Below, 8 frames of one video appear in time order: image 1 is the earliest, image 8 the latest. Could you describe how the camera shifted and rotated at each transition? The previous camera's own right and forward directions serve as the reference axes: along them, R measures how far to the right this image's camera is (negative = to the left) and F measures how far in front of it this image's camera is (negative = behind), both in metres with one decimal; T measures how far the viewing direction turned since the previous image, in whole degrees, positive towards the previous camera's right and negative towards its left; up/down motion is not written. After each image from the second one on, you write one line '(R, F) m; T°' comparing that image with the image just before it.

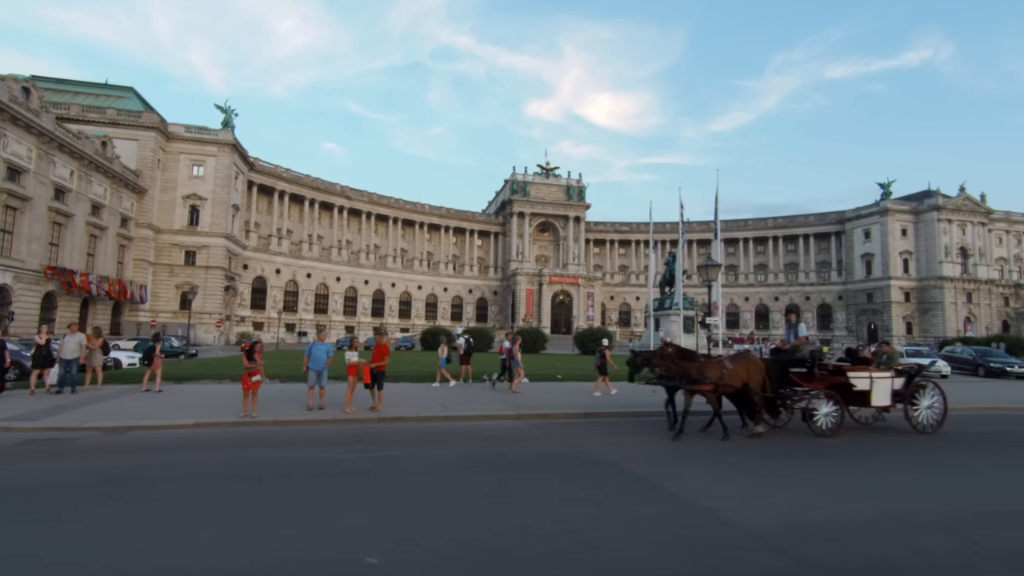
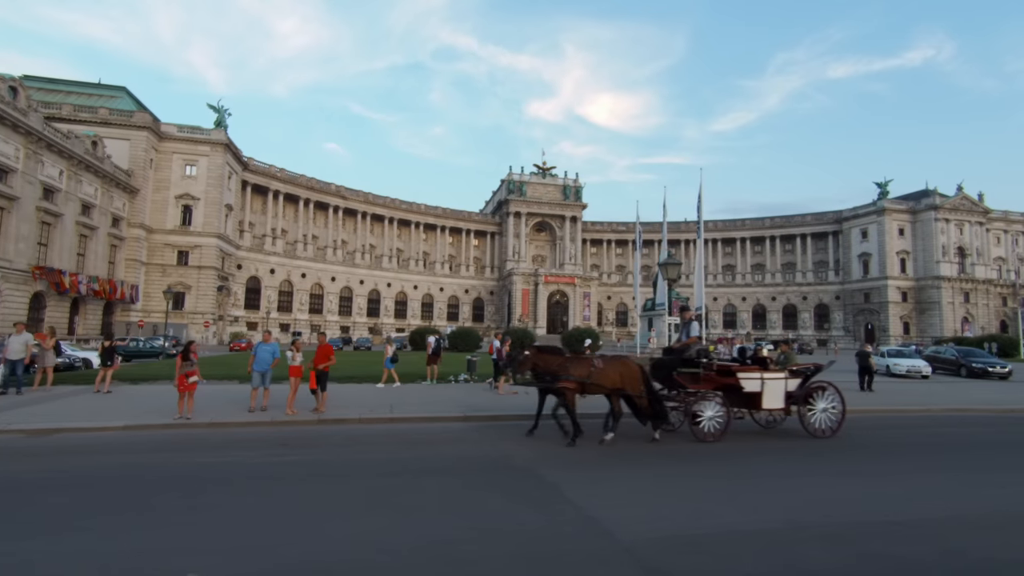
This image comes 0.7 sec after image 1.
(+0.9, +0.2) m; 0°
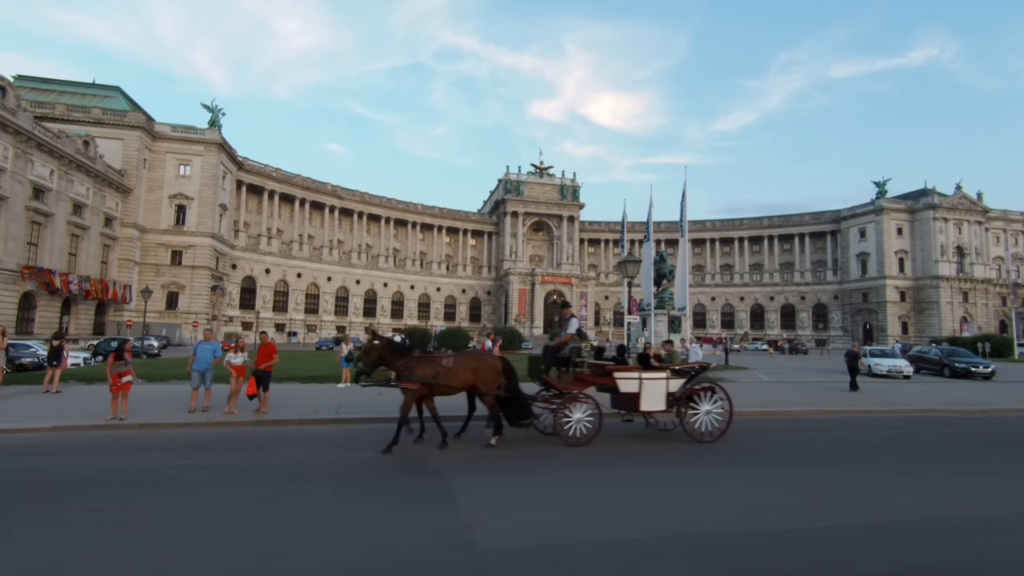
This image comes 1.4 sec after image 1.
(+0.9, +0.3) m; 0°
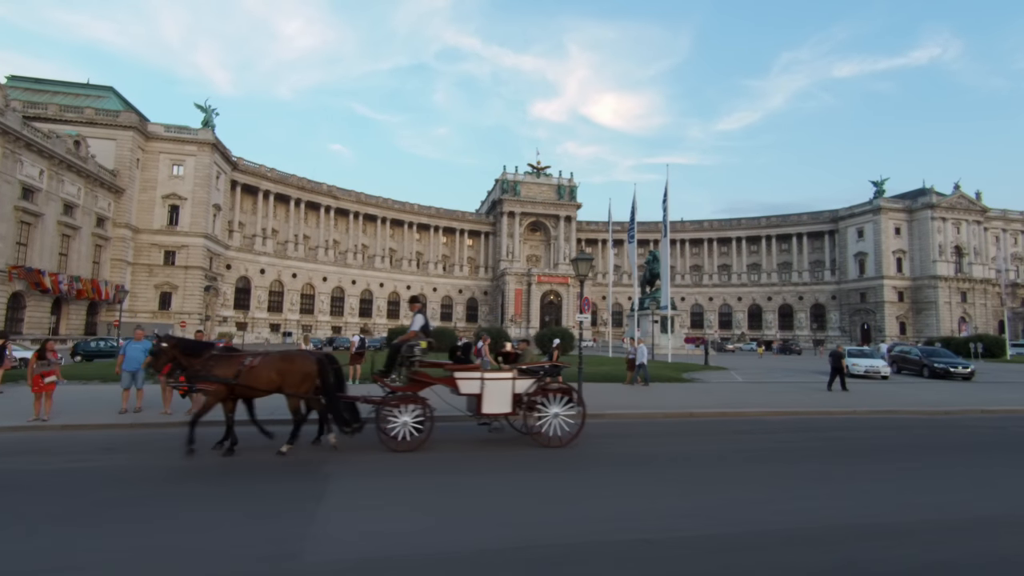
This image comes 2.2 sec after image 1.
(+1.0, +0.2) m; 0°
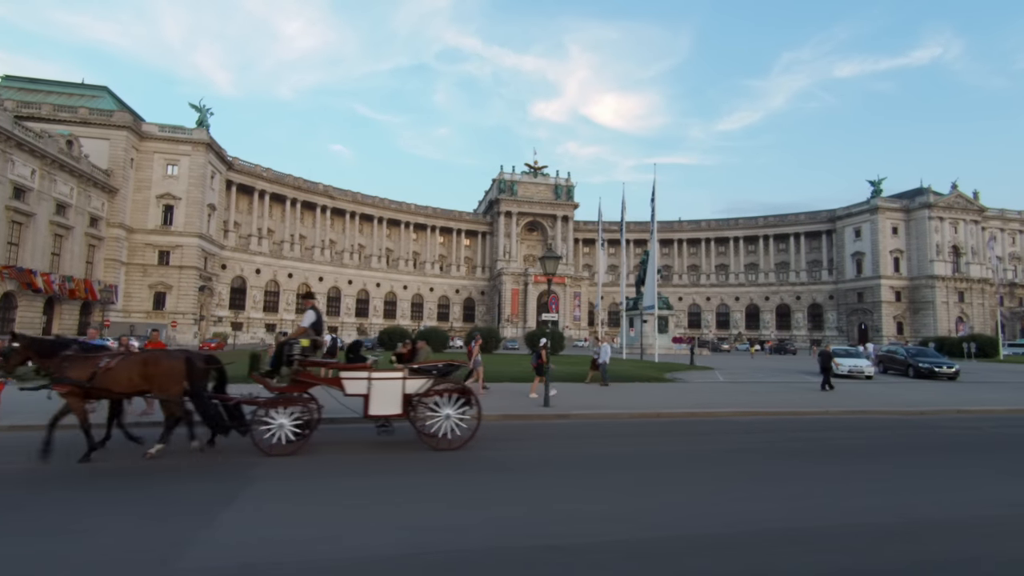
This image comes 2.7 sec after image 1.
(+0.6, +0.2) m; 0°
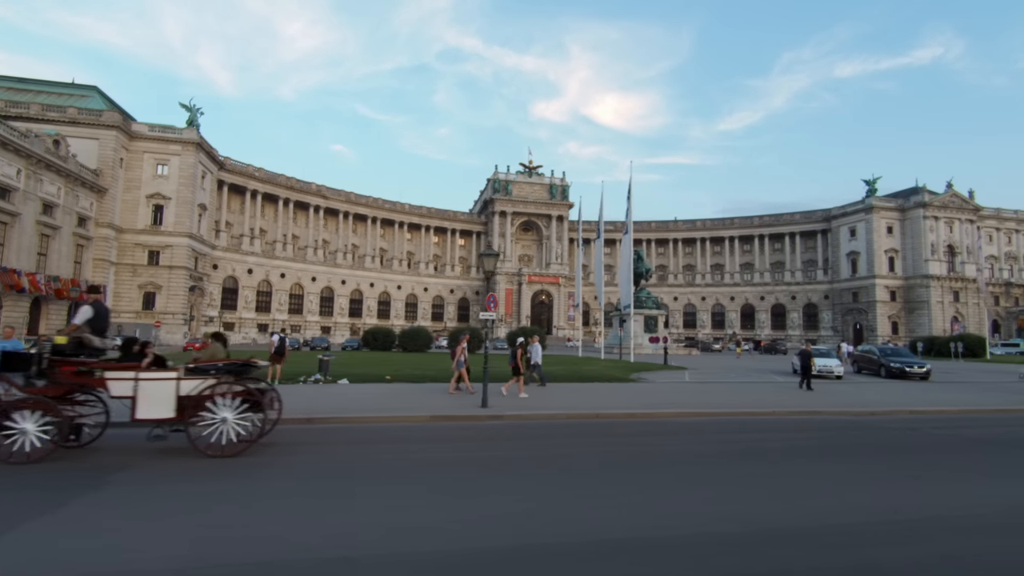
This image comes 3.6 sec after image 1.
(+1.2, +0.3) m; 0°
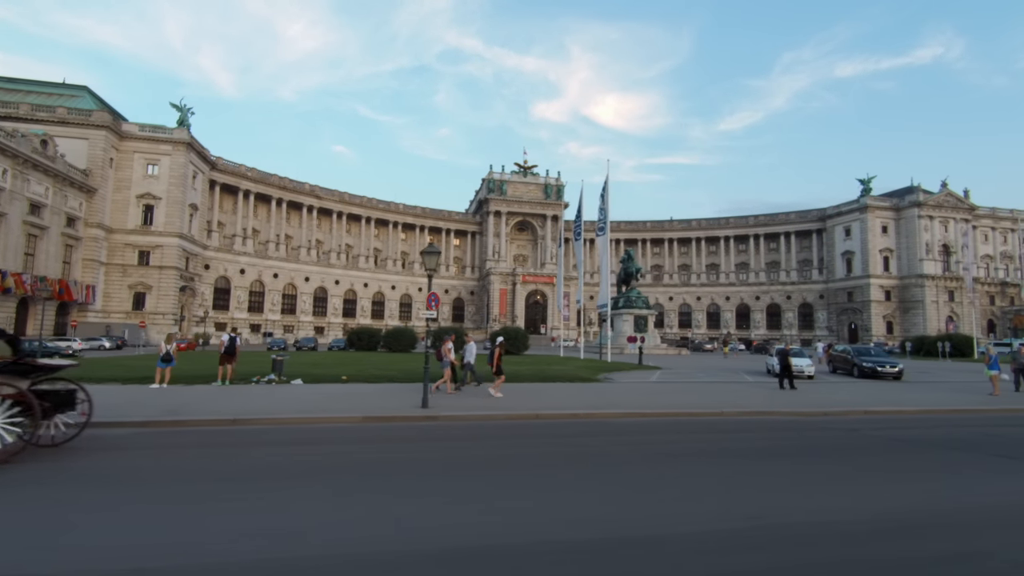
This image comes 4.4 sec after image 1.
(+1.1, +0.2) m; 0°
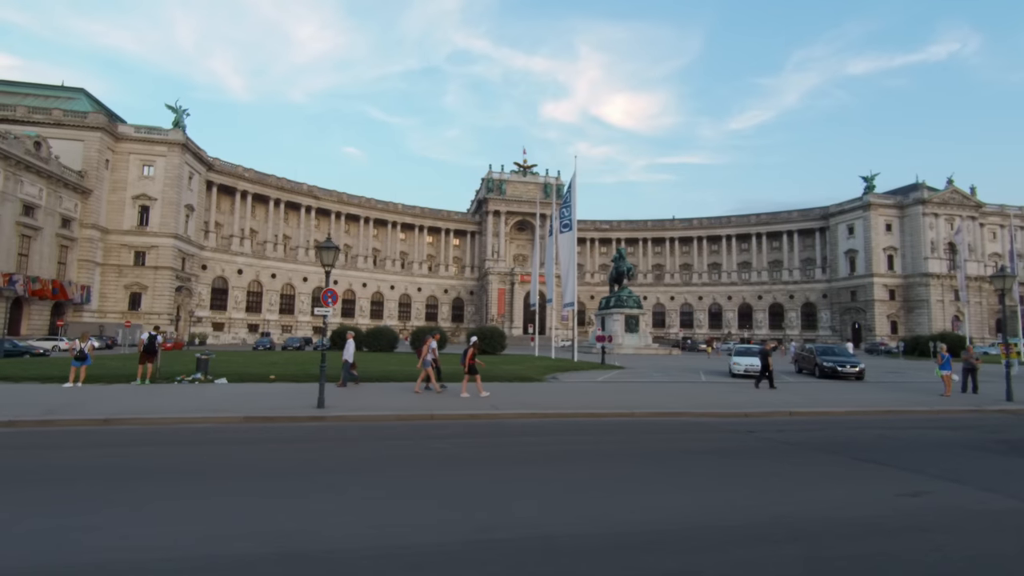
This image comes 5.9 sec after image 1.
(+1.9, +0.4) m; -1°
